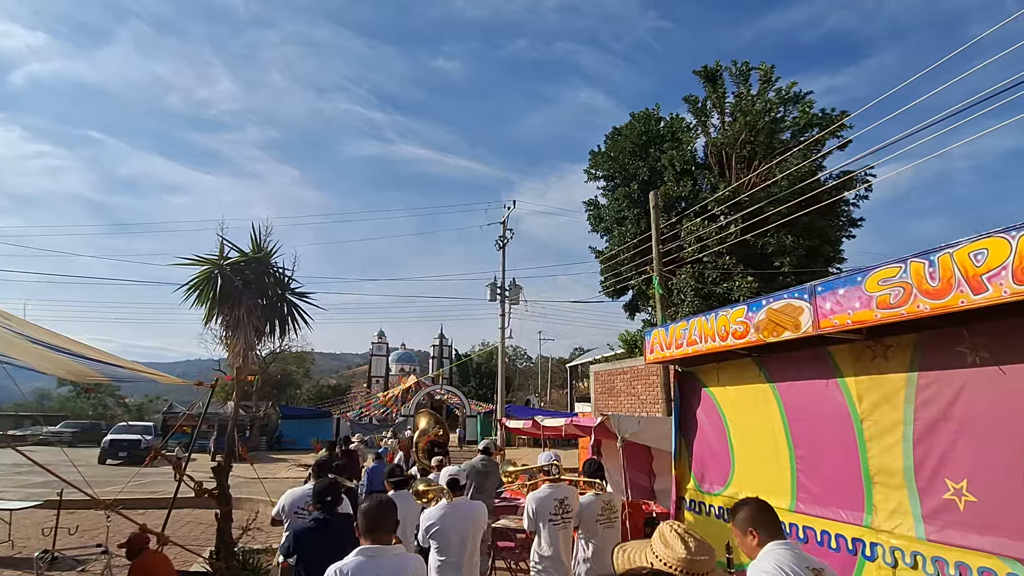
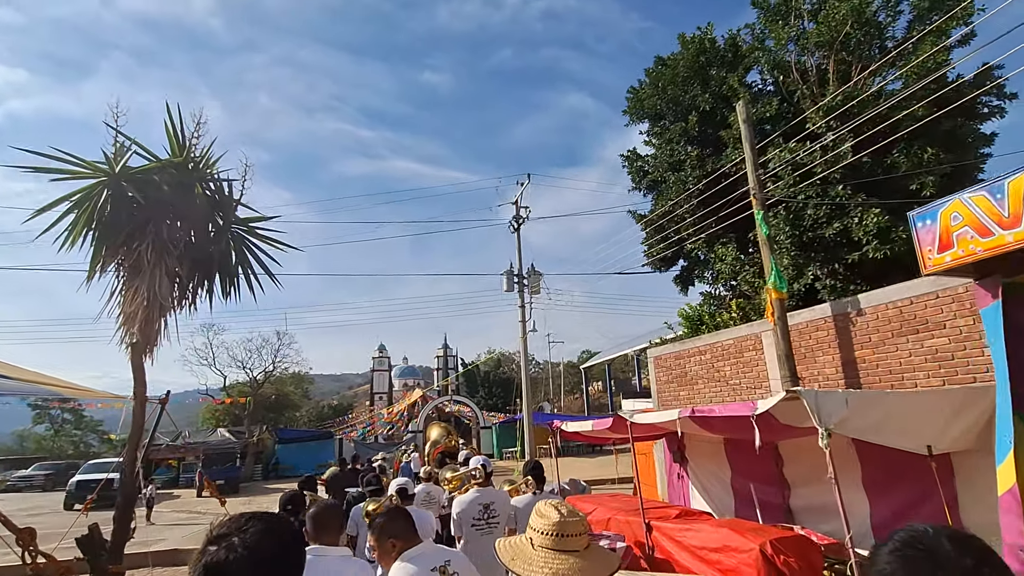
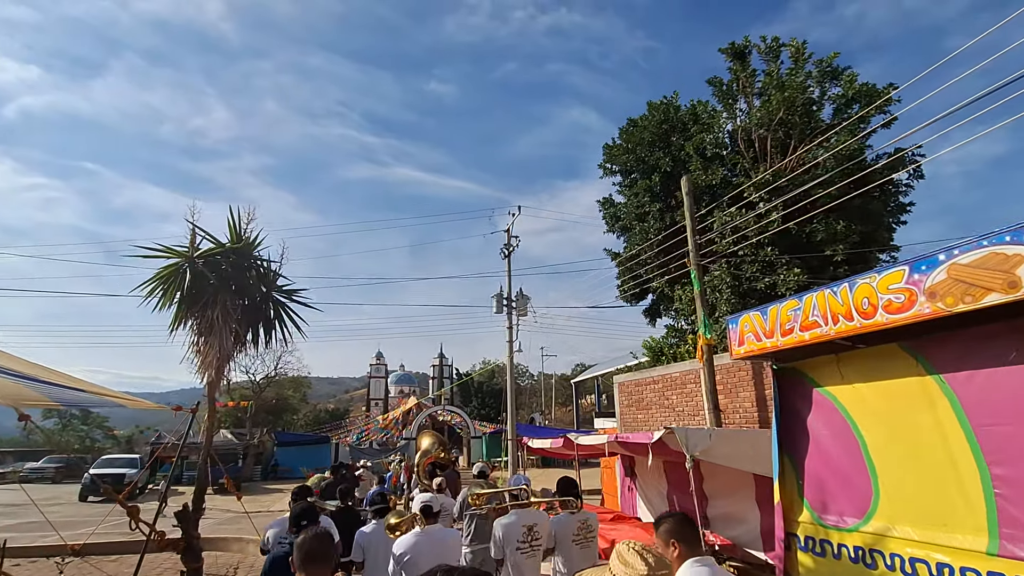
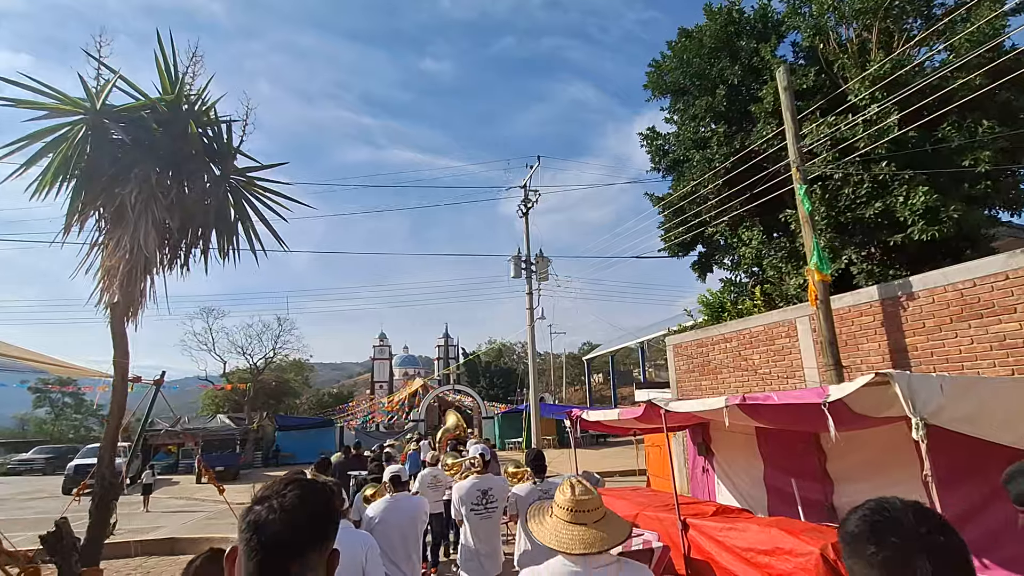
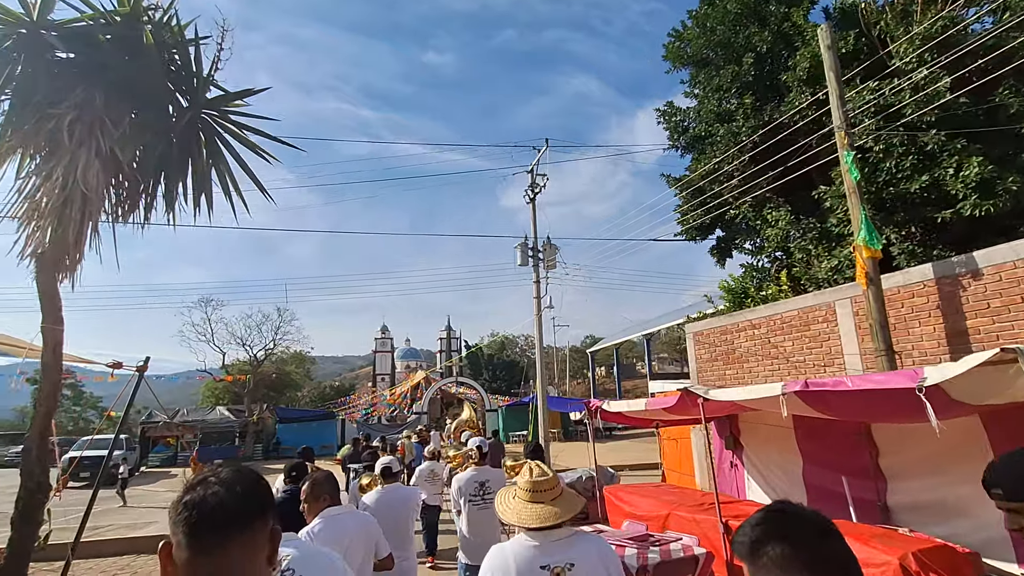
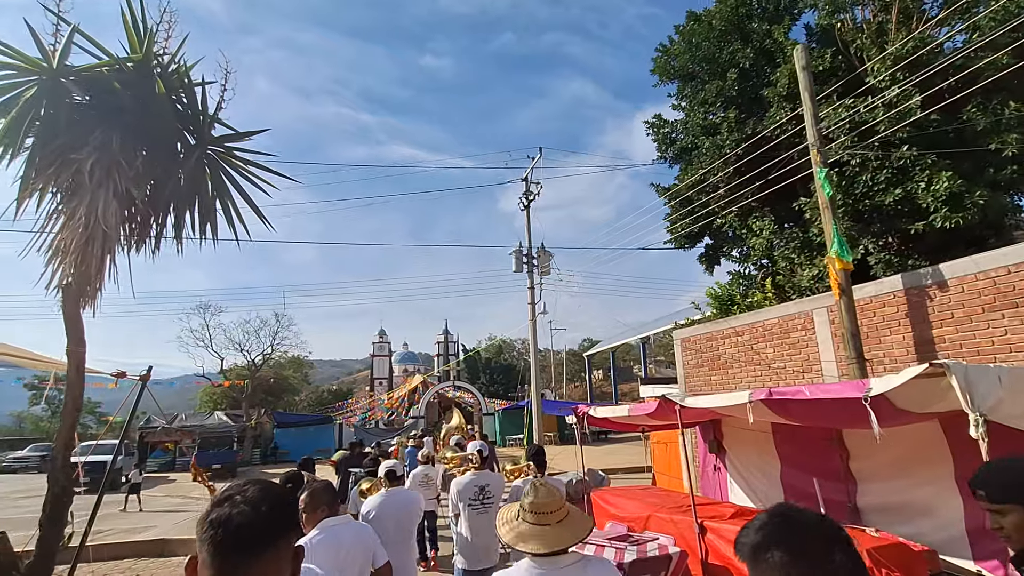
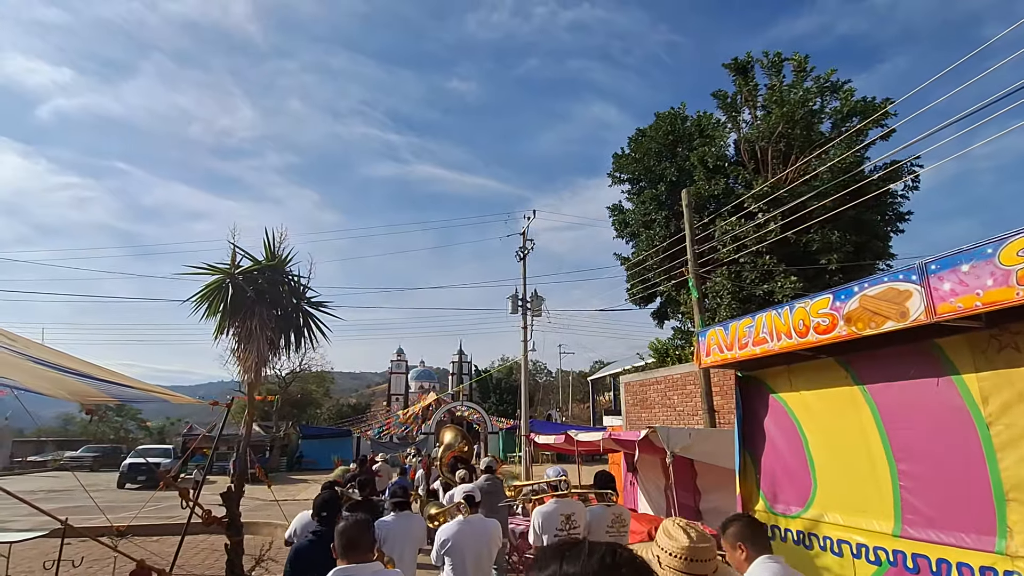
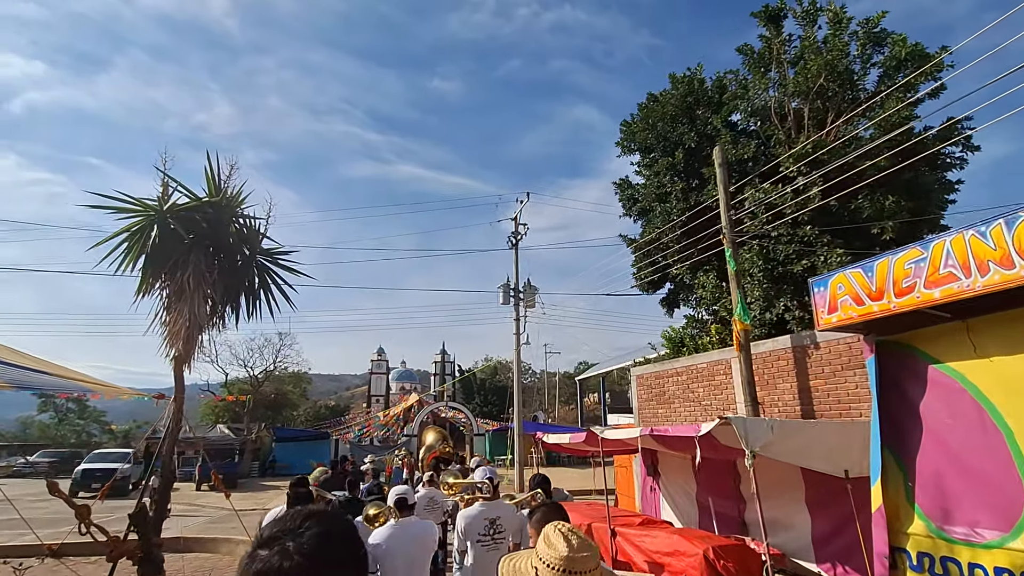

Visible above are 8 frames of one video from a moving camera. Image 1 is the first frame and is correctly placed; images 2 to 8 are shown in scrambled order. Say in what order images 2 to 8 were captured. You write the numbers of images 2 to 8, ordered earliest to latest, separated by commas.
7, 3, 8, 2, 4, 6, 5
